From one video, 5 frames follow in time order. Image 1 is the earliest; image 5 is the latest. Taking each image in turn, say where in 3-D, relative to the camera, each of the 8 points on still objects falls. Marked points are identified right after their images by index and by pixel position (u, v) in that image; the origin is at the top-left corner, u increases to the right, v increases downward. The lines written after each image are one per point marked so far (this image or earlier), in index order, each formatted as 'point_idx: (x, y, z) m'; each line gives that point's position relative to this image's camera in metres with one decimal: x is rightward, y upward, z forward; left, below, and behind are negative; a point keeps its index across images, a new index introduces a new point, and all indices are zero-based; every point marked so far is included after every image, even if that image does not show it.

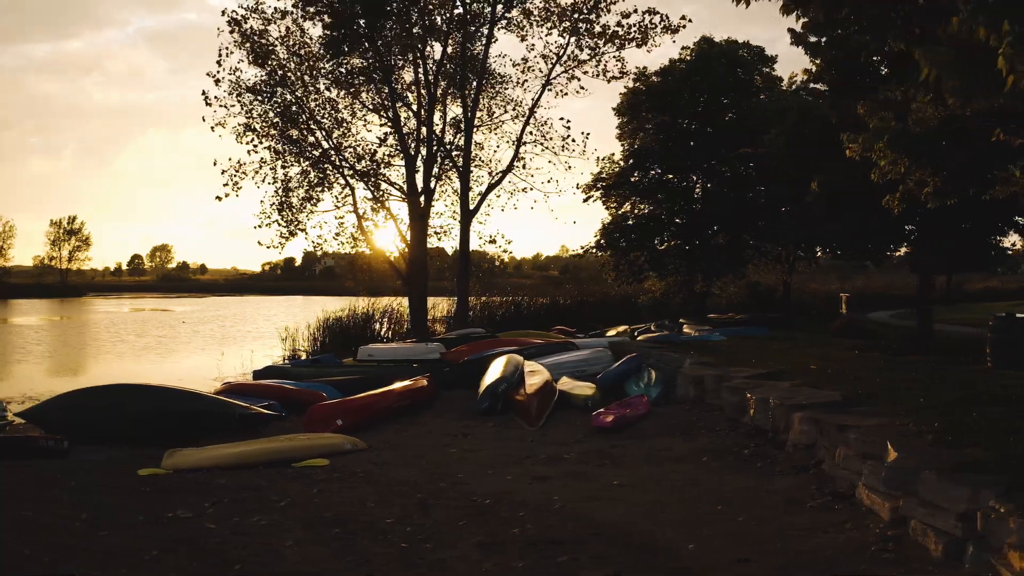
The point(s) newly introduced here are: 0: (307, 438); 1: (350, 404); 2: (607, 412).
0: (-2.5, -1.8, +10.0) m
1: (-2.2, -1.6, +11.2) m
2: (+1.3, -1.6, +10.8) m
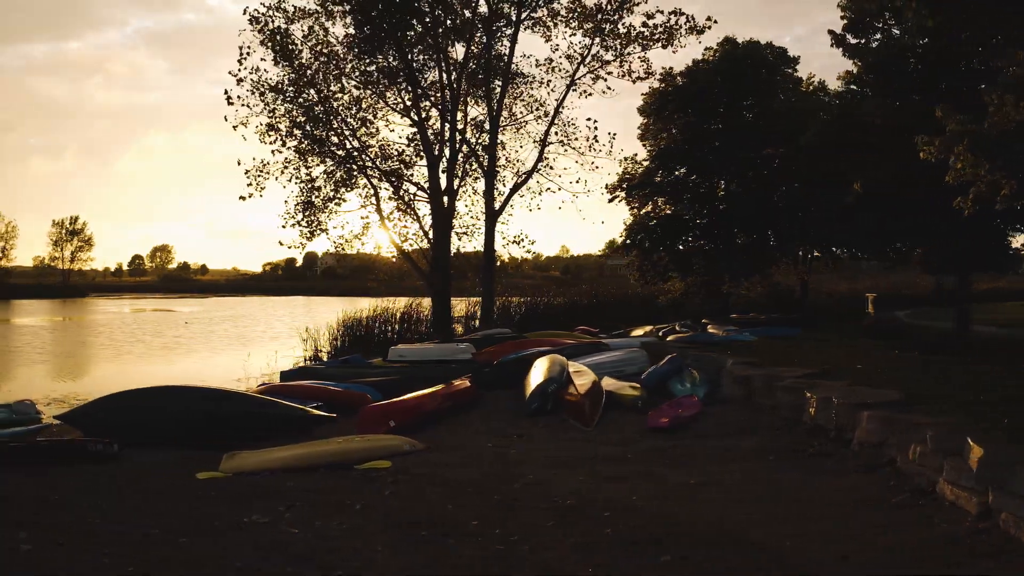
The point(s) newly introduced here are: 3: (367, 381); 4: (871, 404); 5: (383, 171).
0: (-1.8, -1.8, +9.9) m
1: (-1.5, -1.6, +11.2) m
2: (+1.9, -1.6, +10.8) m
3: (-2.4, -1.6, +14.0) m
4: (+3.9, -1.3, +9.1) m
5: (-3.0, +2.7, +19.5) m
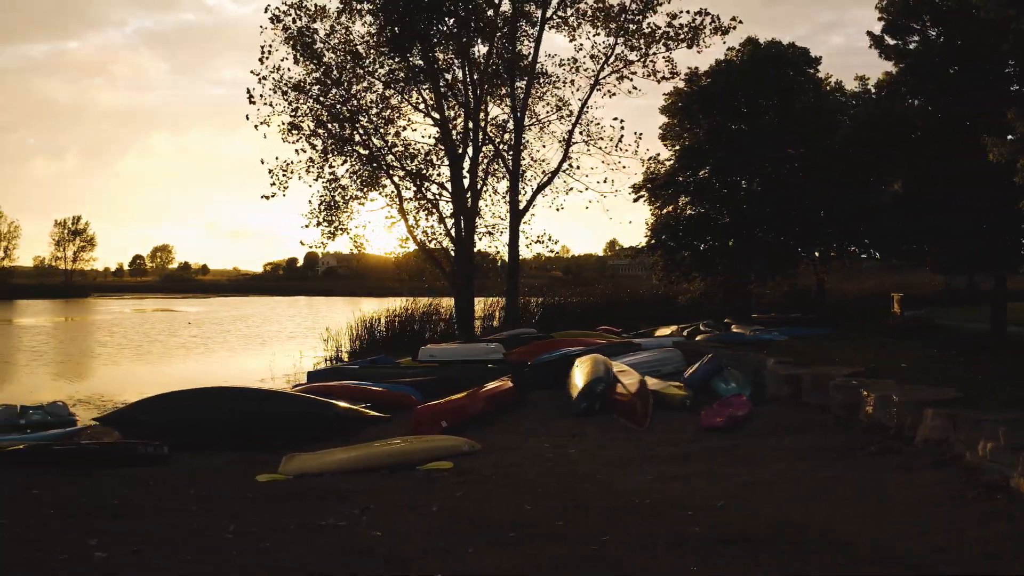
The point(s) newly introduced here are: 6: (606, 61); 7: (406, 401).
0: (-1.1, -1.8, +9.9) m
1: (-0.8, -1.6, +11.1) m
2: (+2.6, -1.6, +10.8) m
3: (-1.8, -1.6, +14.0) m
4: (+4.6, -1.2, +9.1) m
5: (-2.5, +2.7, +19.4) m
6: (+2.1, +5.1, +18.9) m
7: (-1.6, -1.7, +12.5) m
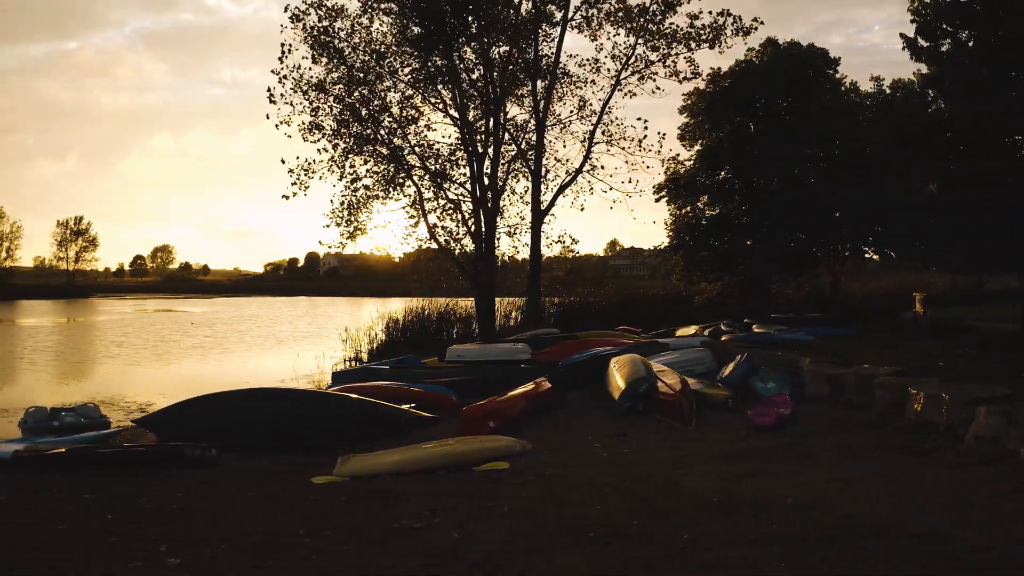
0: (-0.5, -1.8, +9.9) m
1: (-0.2, -1.6, +11.1) m
2: (+3.2, -1.6, +10.9) m
3: (-1.2, -1.6, +13.9) m
4: (+5.2, -1.2, +9.2) m
5: (-2.0, +2.7, +19.4) m
6: (+2.6, +5.1, +19.0) m
7: (-1.0, -1.7, +12.4) m
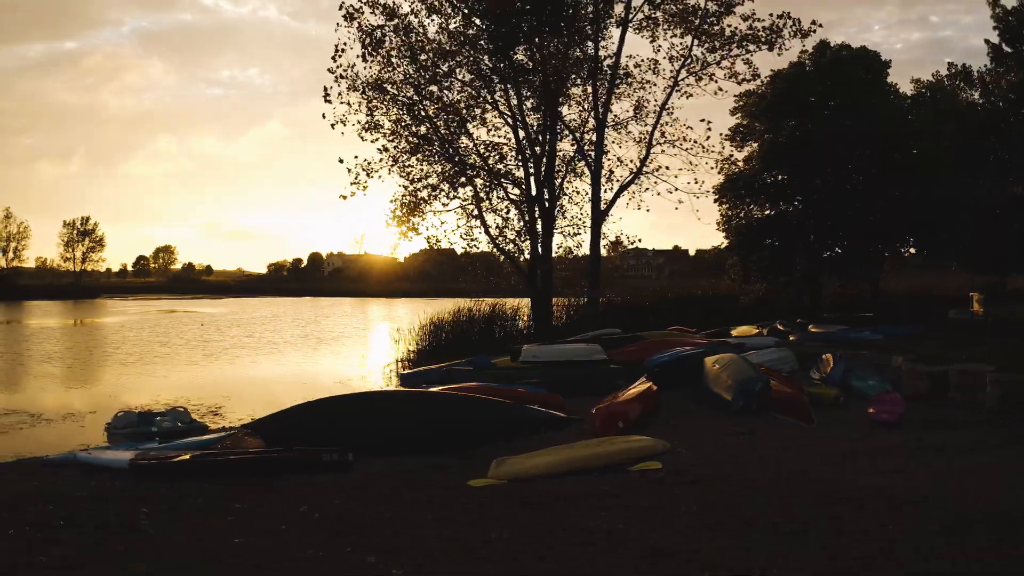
0: (+1.2, -1.8, +9.9) m
1: (+1.4, -1.6, +11.1) m
2: (+4.8, -1.6, +11.0) m
3: (+0.3, -1.6, +13.9) m
4: (+6.9, -1.2, +9.4) m
5: (-0.7, +2.7, +19.3) m
6: (+3.9, +5.1, +19.1) m
7: (+0.6, -1.7, +12.4) m
